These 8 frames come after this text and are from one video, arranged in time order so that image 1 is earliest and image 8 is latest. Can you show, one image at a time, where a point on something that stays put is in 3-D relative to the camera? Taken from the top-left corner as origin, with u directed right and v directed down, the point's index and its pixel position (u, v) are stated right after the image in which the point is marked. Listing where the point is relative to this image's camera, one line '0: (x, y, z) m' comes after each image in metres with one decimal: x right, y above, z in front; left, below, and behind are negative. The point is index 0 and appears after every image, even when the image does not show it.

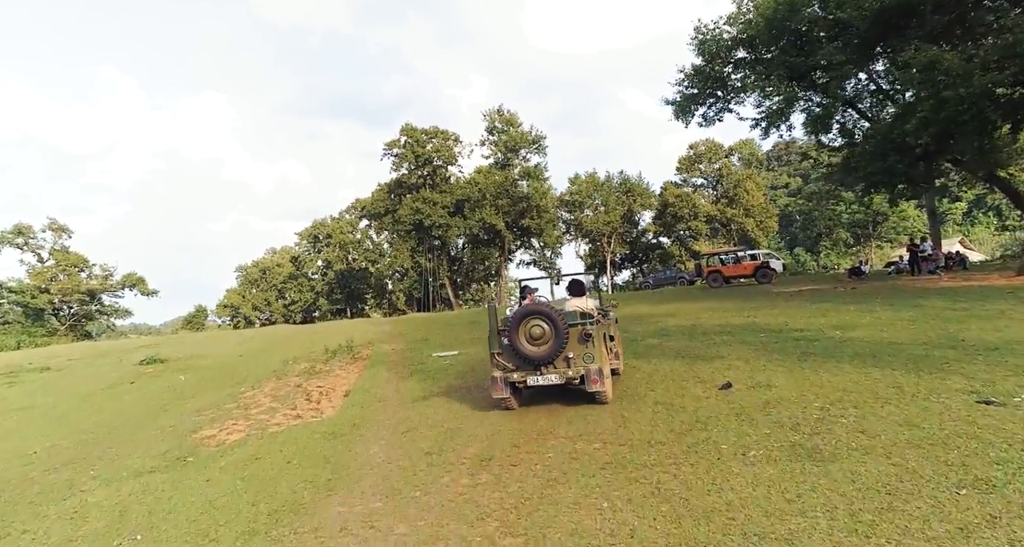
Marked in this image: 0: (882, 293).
0: (+10.1, -0.5, +15.2) m
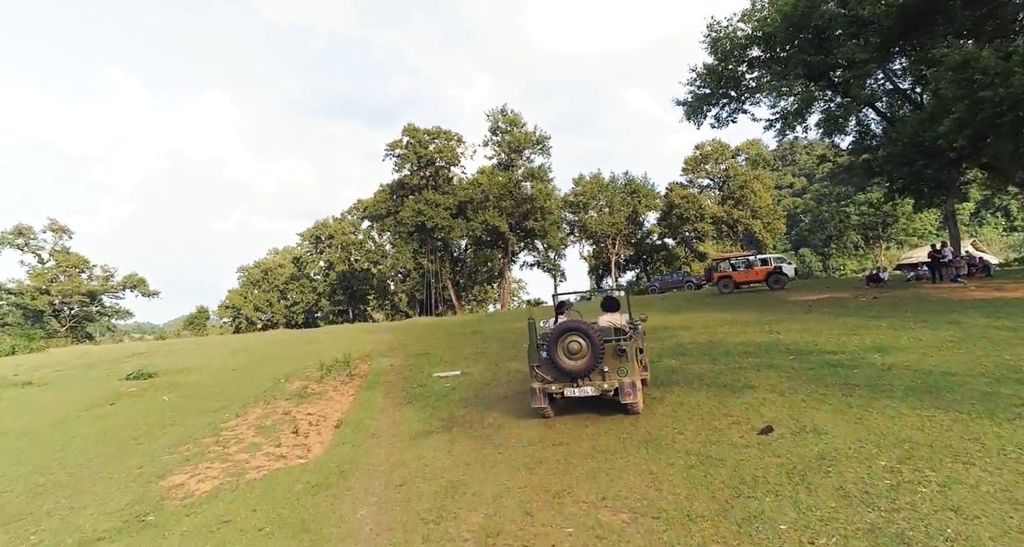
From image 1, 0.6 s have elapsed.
0: (+10.3, -0.8, +14.3) m
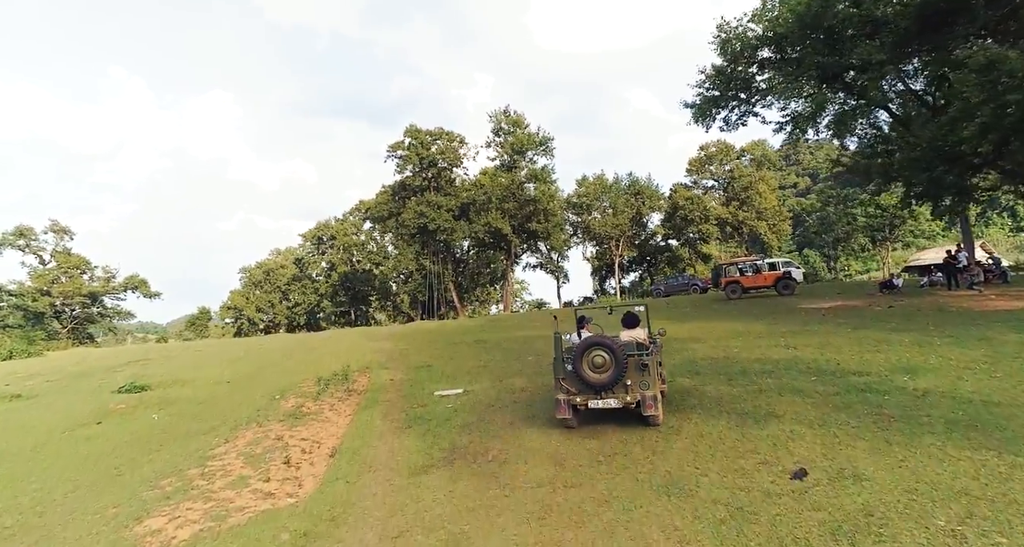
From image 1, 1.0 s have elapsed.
0: (+10.4, -1.0, +13.8) m
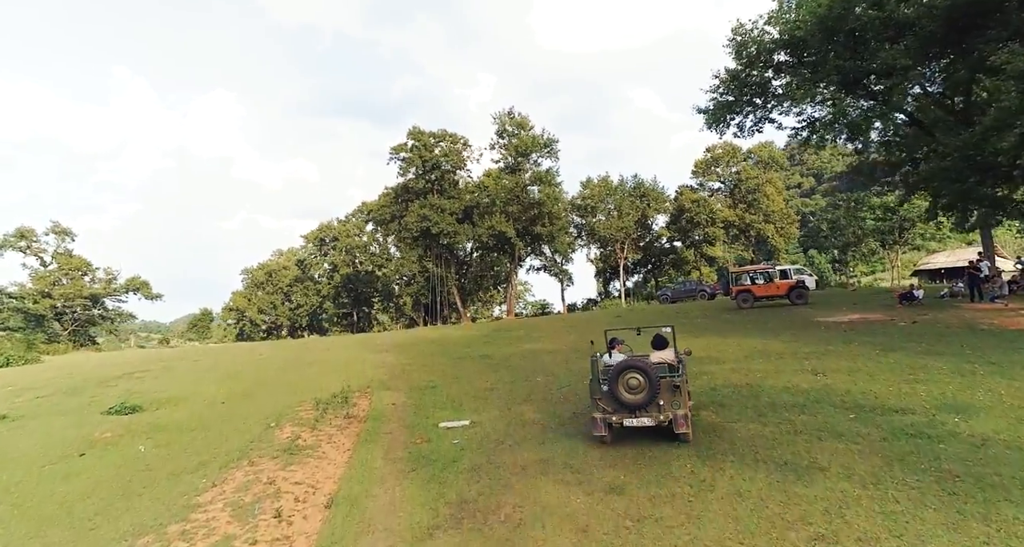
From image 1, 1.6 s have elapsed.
0: (+10.6, -1.5, +13.0) m
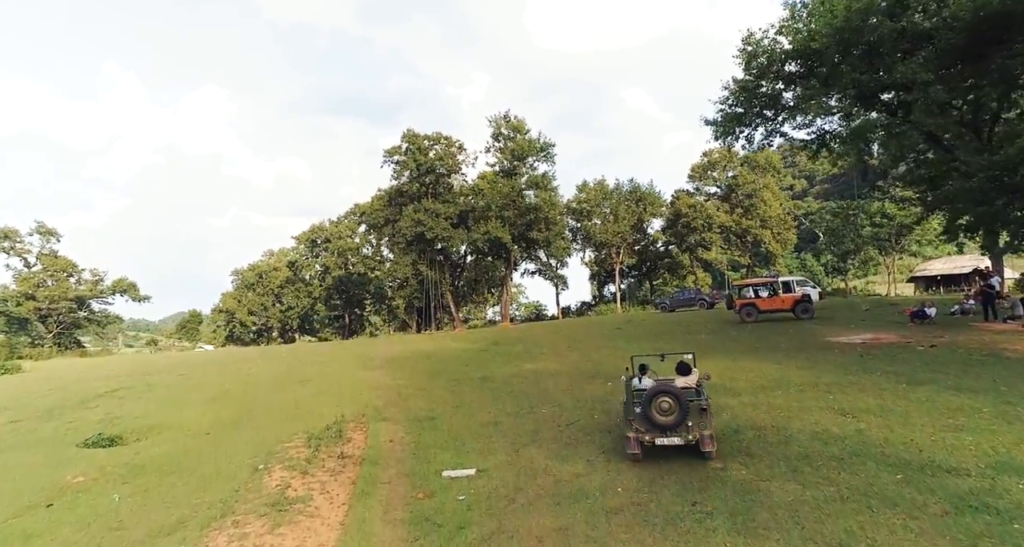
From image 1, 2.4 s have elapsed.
0: (+10.7, -2.1, +12.4) m
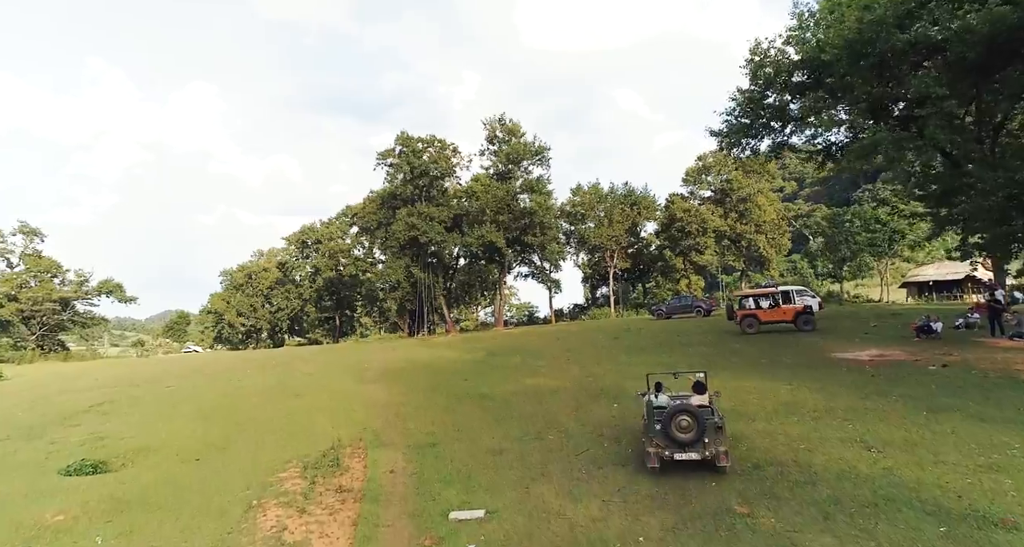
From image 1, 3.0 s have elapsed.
0: (+10.8, -2.6, +12.1) m
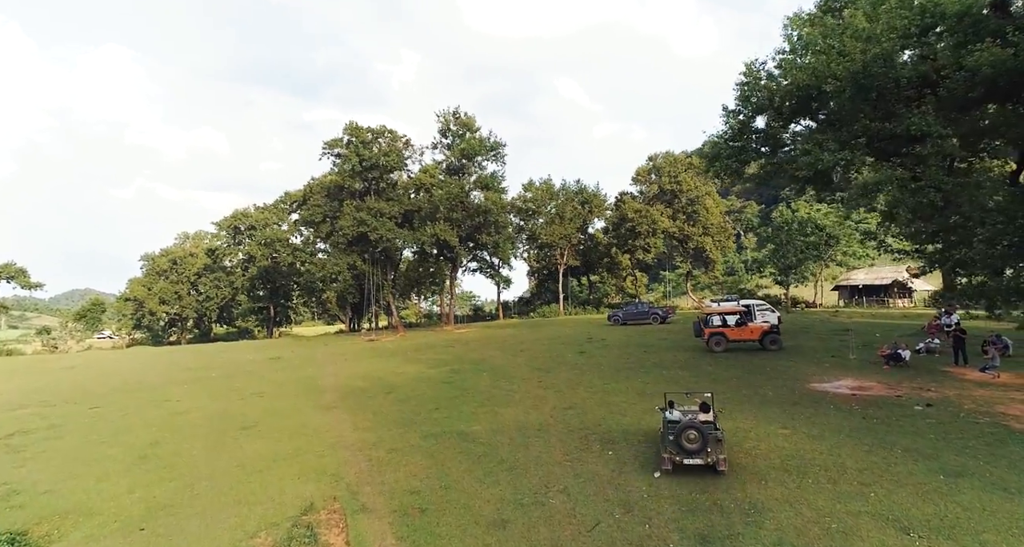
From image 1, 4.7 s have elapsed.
0: (+10.8, -3.7, +12.1) m
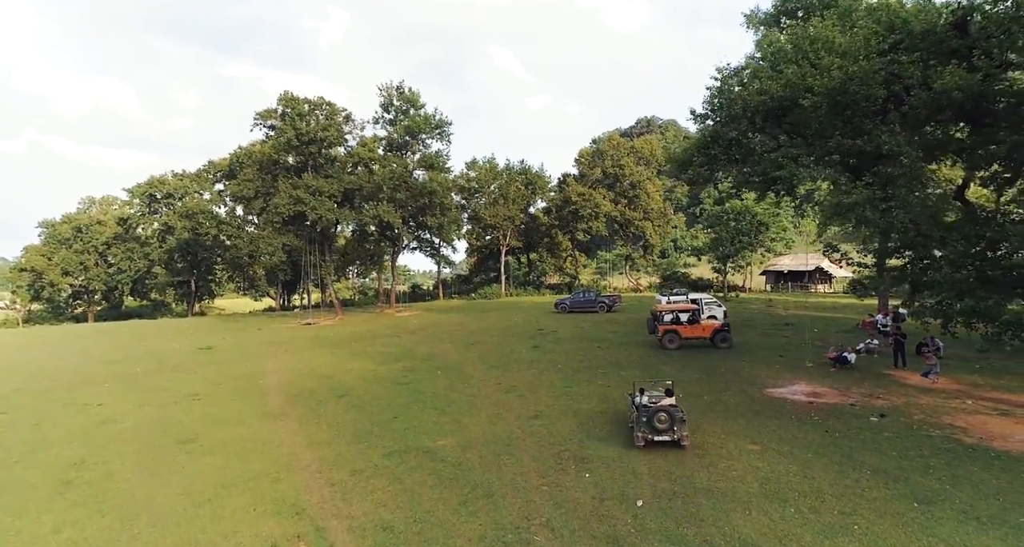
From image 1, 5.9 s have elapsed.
0: (+10.3, -4.4, +12.7) m
